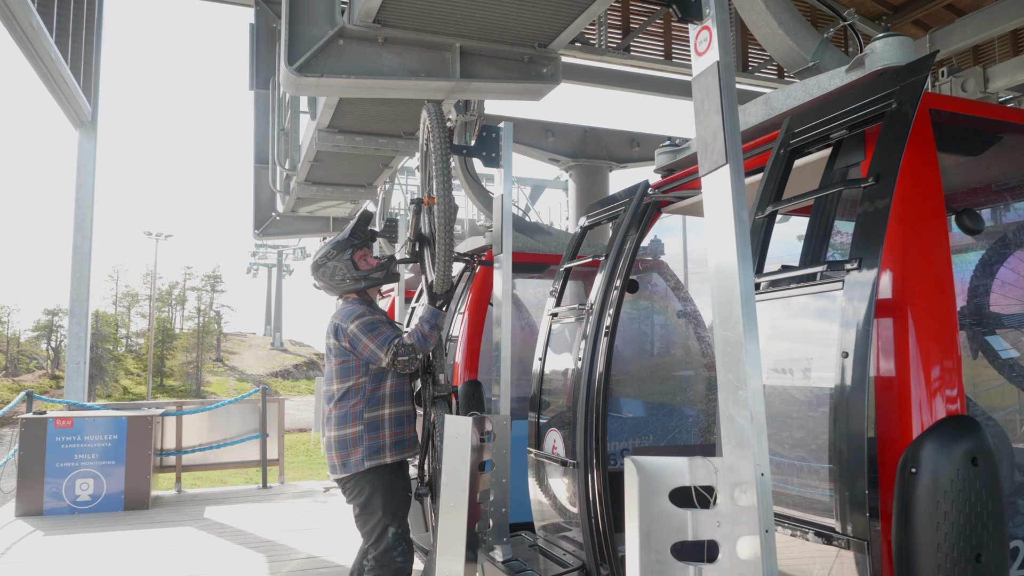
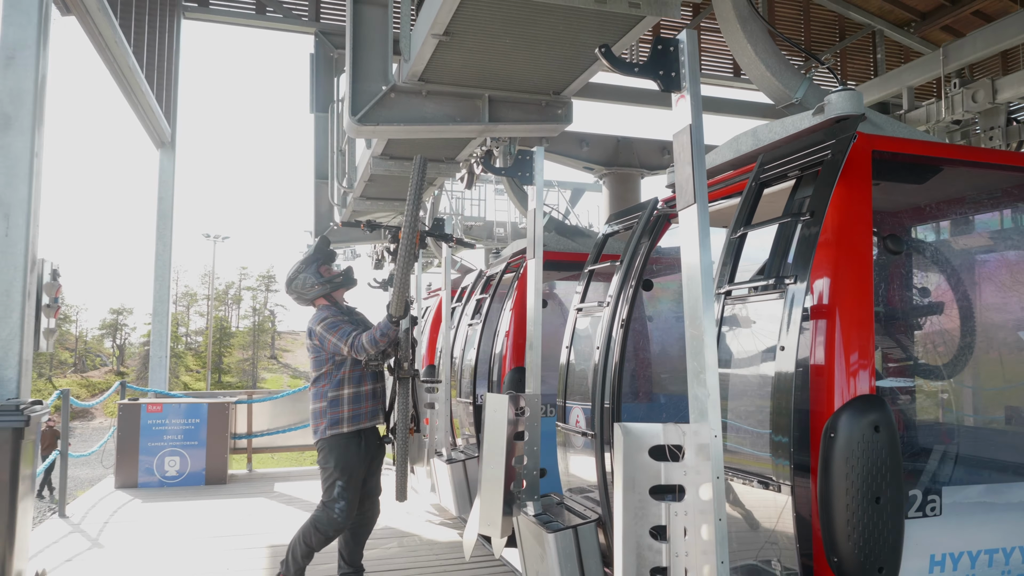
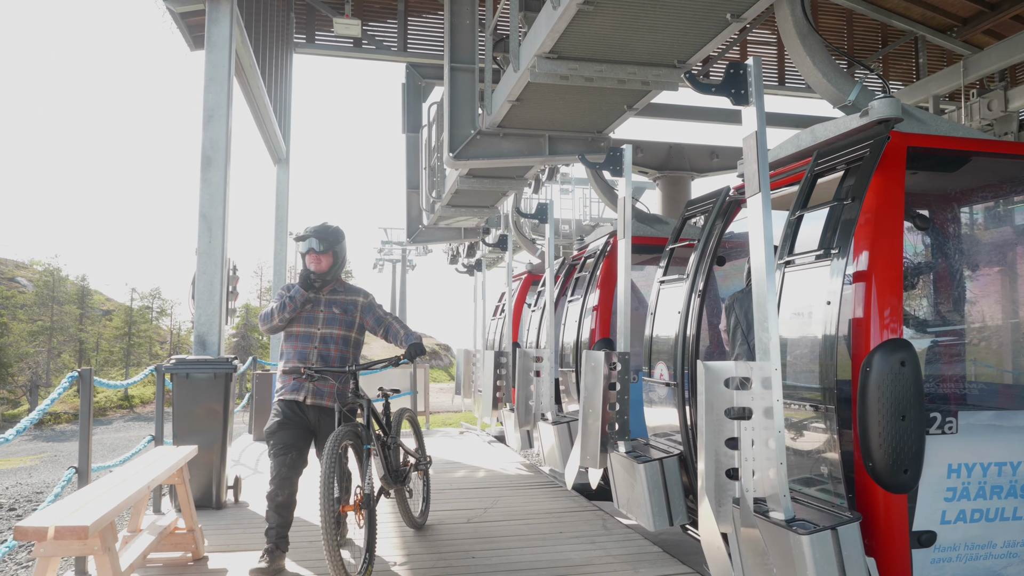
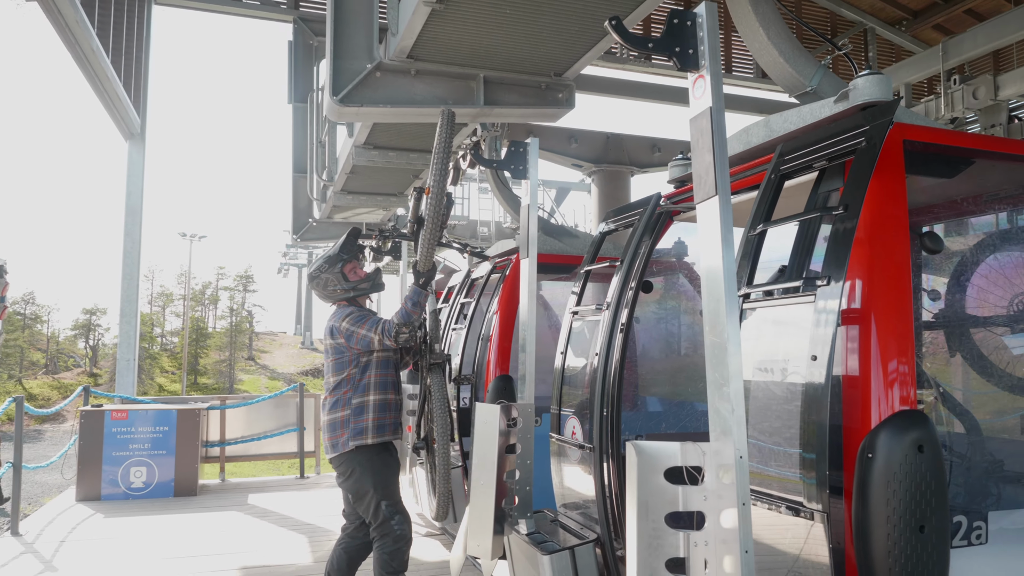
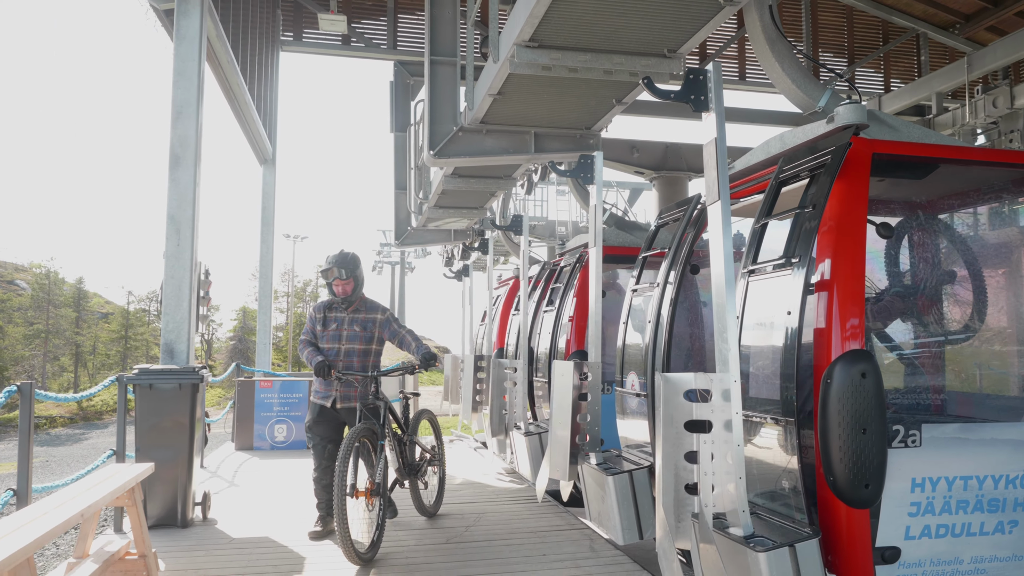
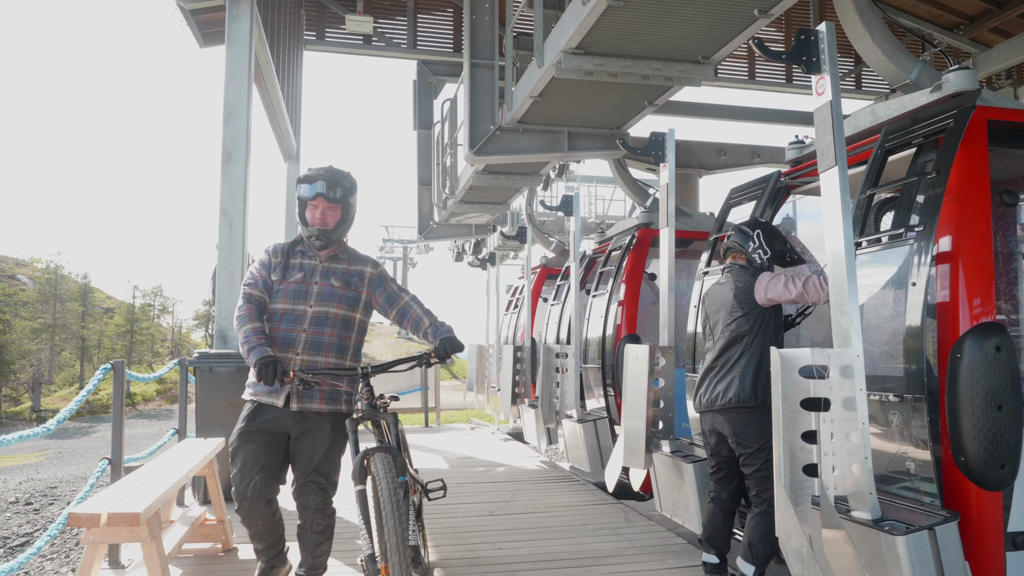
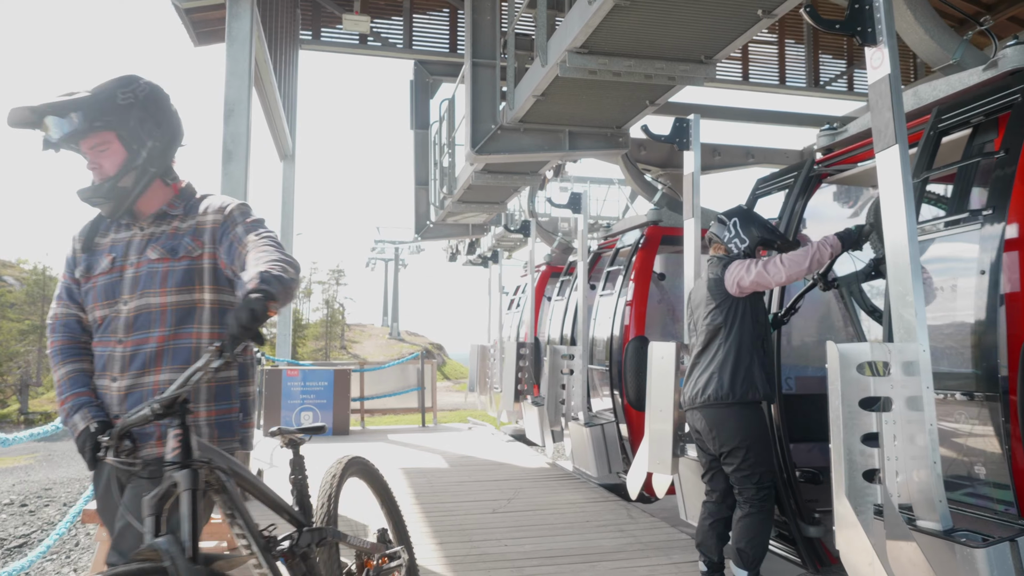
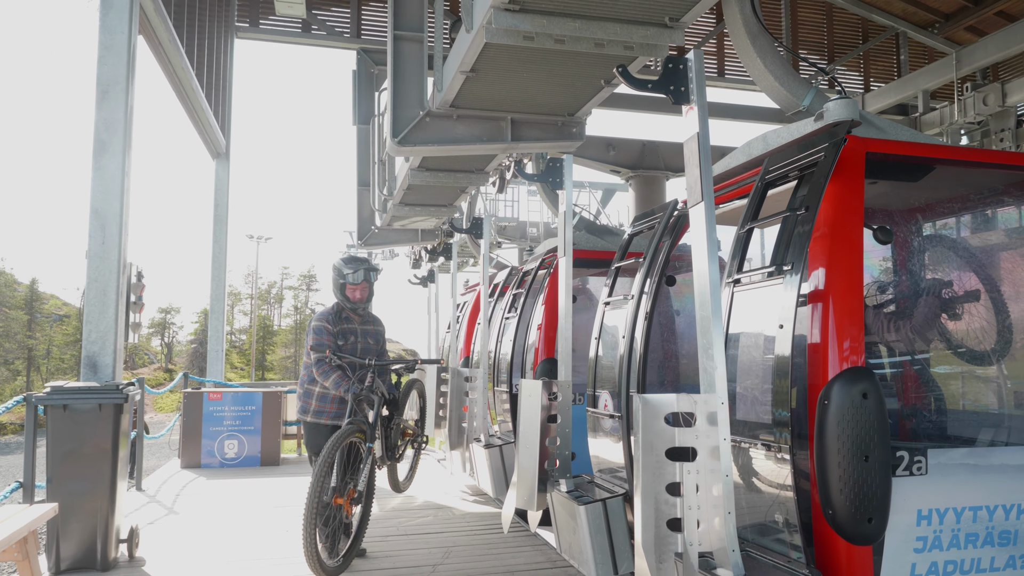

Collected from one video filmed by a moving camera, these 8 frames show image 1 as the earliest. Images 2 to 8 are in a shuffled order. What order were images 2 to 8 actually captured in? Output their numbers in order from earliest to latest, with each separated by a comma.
4, 2, 8, 5, 3, 6, 7
